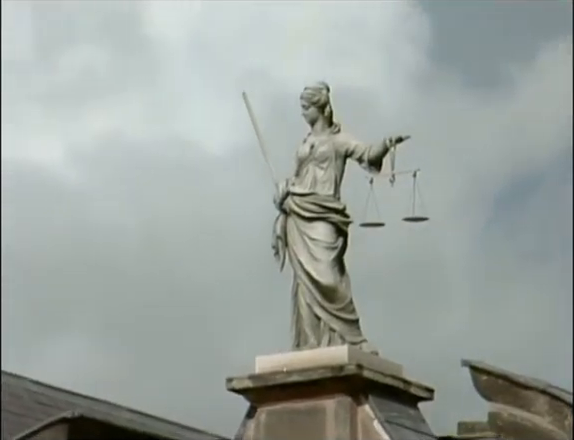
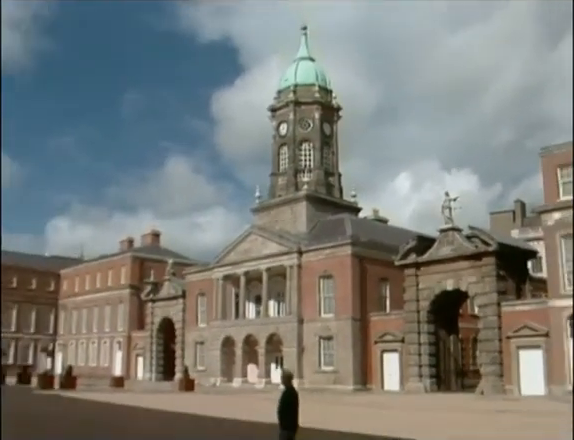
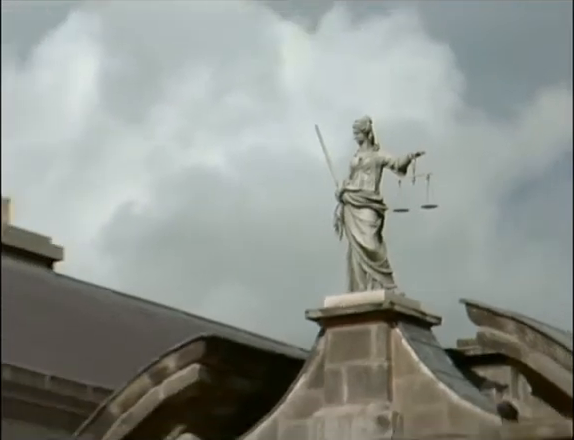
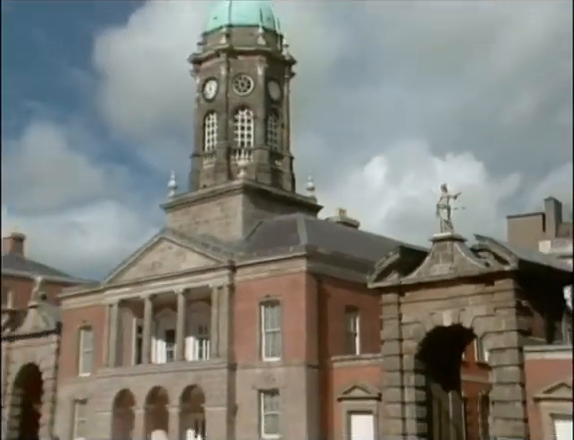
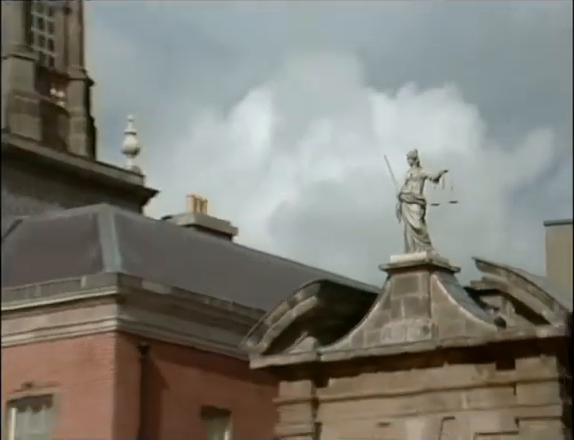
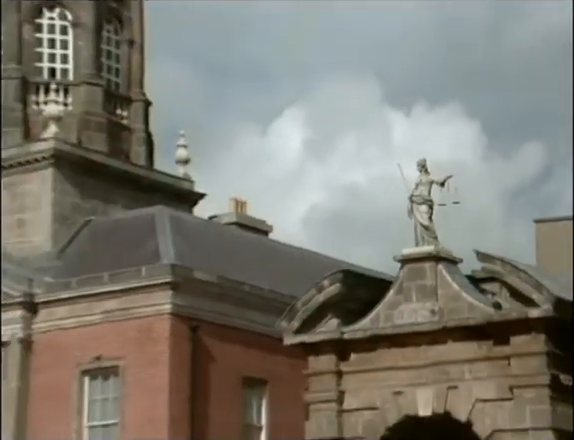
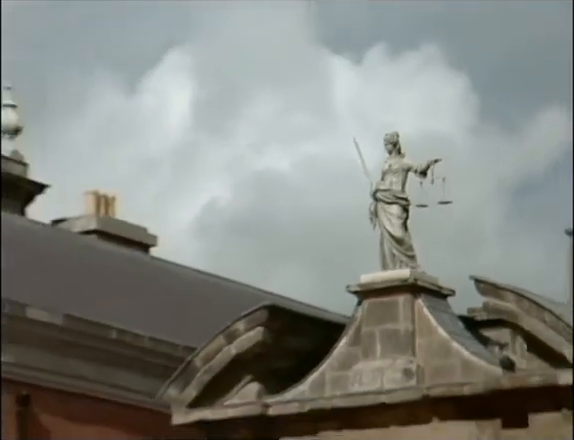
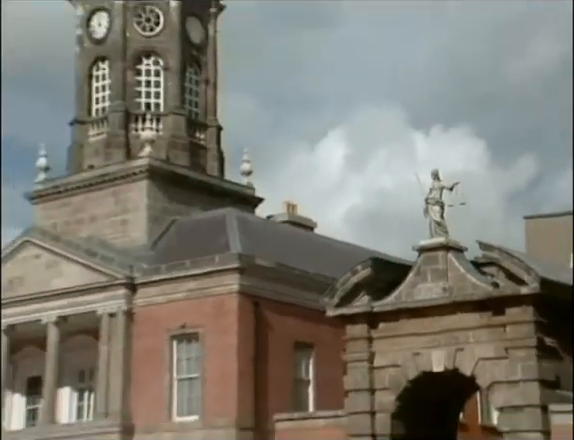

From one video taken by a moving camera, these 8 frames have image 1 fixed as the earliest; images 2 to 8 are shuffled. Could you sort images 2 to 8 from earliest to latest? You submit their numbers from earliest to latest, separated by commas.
3, 7, 5, 6, 8, 4, 2
